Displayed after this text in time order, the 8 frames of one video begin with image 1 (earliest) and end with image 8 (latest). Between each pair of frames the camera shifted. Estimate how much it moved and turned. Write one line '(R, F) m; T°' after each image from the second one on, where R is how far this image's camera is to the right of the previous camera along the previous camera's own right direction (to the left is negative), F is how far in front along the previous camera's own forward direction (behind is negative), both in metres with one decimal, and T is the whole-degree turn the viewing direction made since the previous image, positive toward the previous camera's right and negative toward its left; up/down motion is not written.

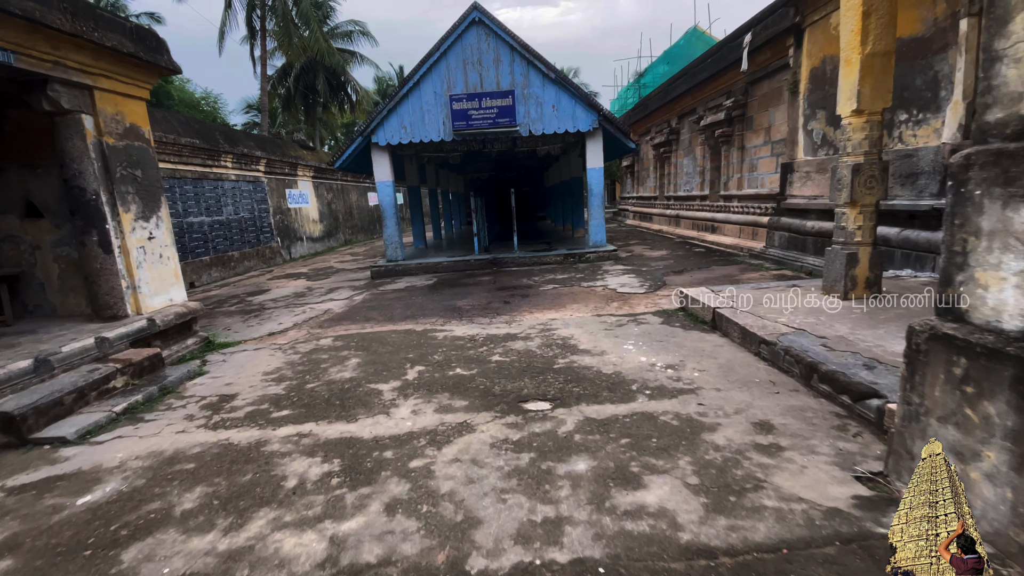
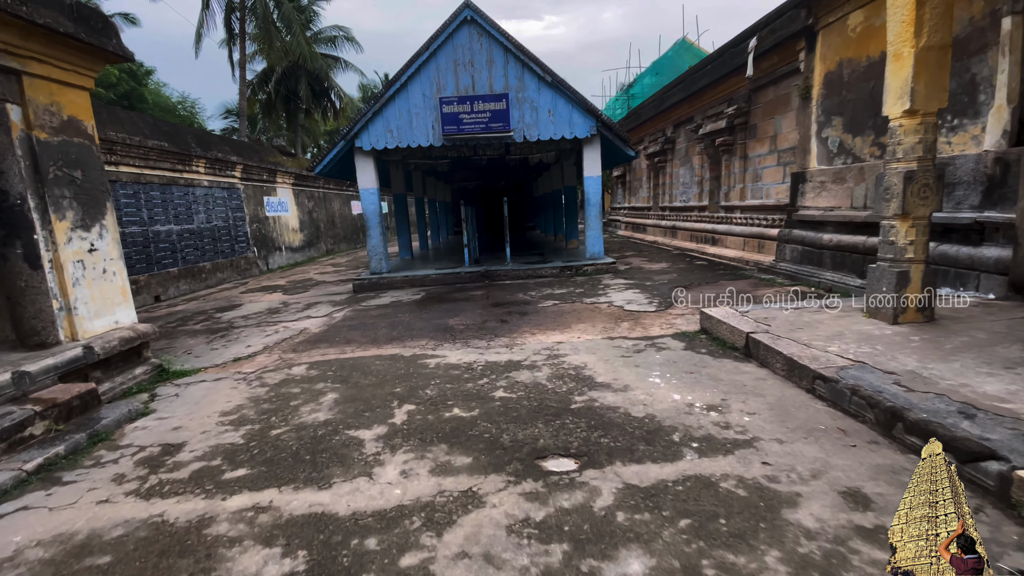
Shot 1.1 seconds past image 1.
(-0.1, +0.5) m; +2°
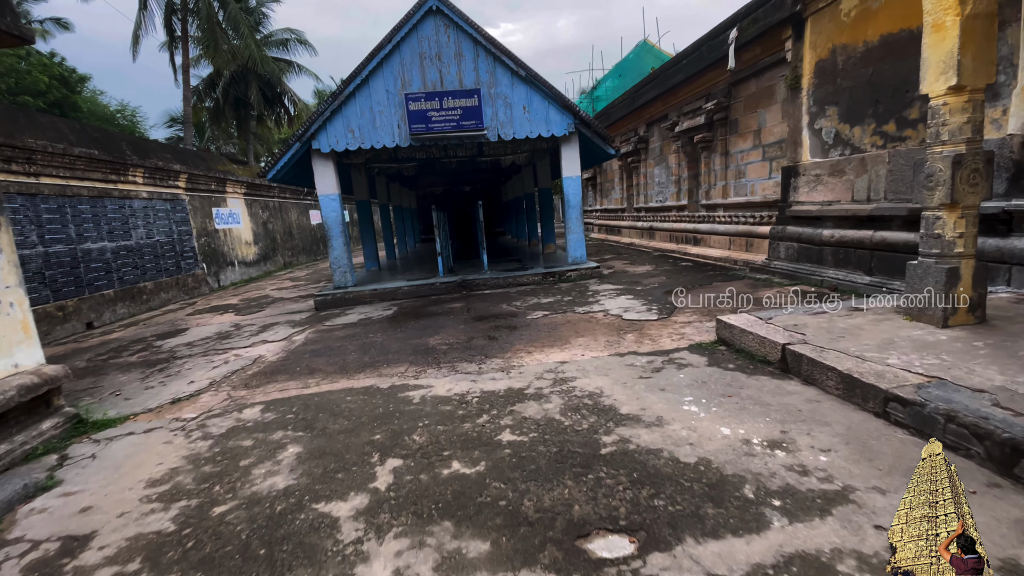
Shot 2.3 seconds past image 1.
(-0.2, +0.6) m; +4°
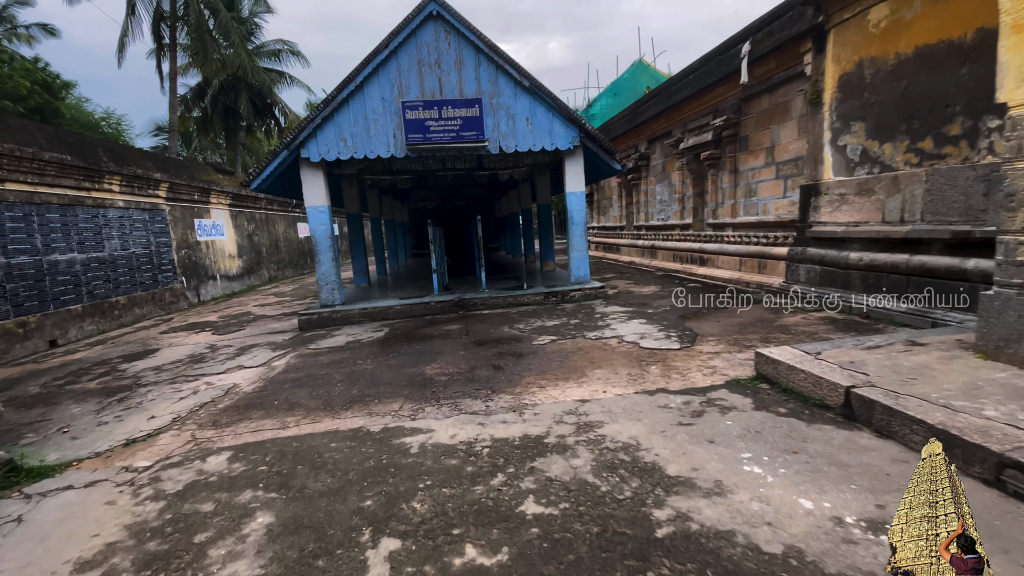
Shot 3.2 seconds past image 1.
(-0.2, +0.4) m; +1°
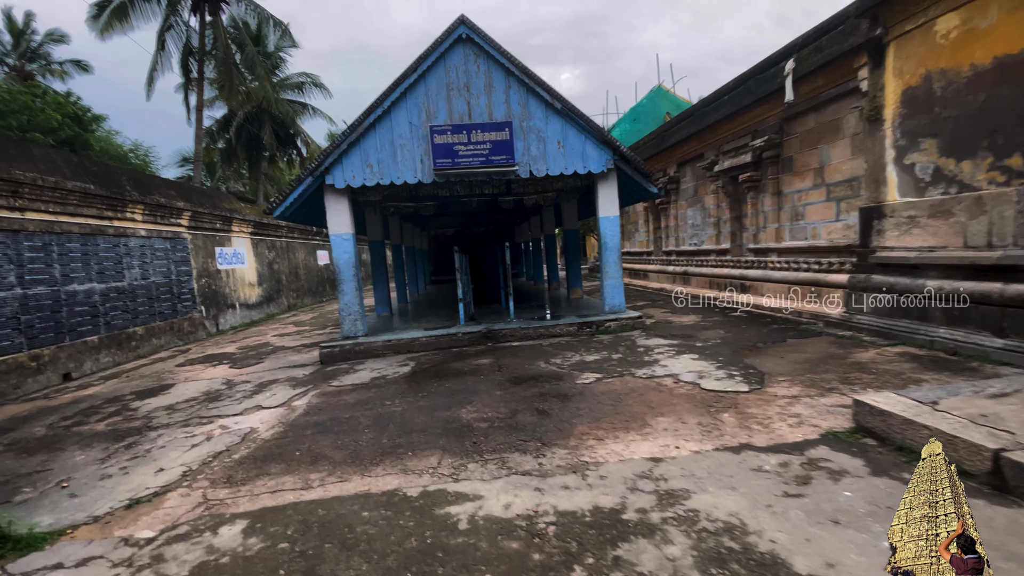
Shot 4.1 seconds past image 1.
(-0.2, +0.4) m; -2°
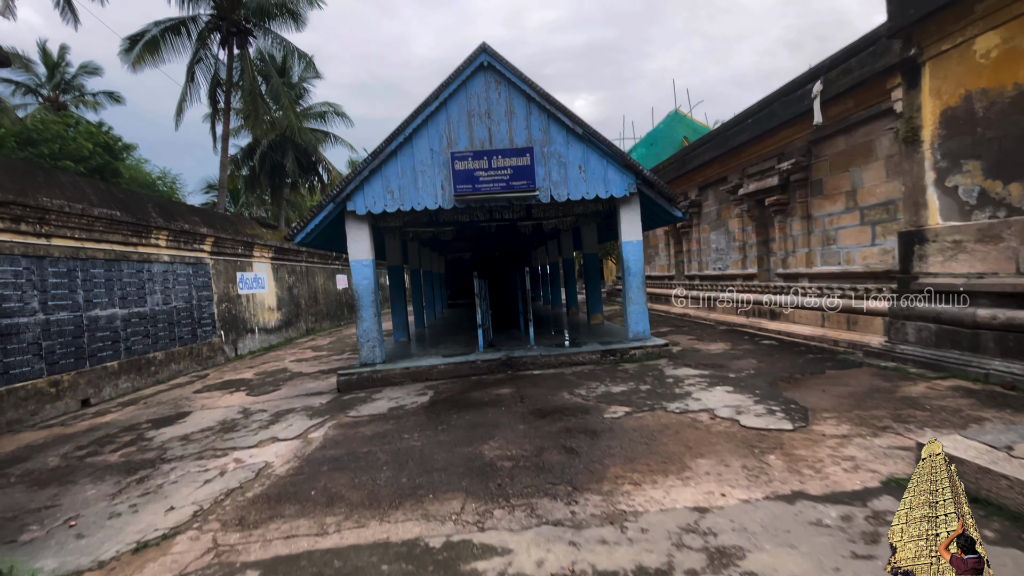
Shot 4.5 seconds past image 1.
(-0.1, +0.1) m; -2°
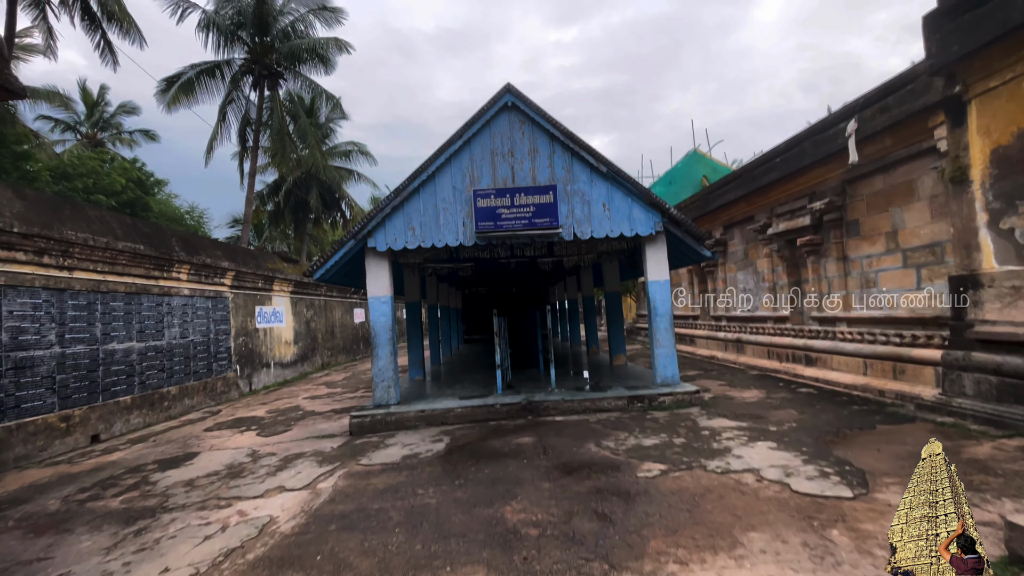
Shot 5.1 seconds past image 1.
(-0.1, +0.2) m; -2°
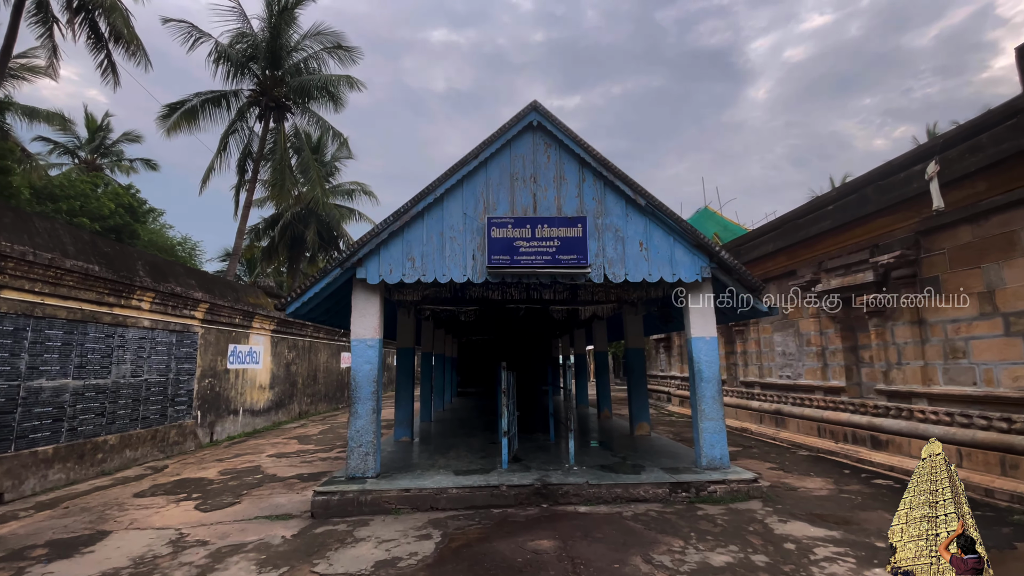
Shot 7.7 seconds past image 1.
(-0.2, +1.1) m; 0°
